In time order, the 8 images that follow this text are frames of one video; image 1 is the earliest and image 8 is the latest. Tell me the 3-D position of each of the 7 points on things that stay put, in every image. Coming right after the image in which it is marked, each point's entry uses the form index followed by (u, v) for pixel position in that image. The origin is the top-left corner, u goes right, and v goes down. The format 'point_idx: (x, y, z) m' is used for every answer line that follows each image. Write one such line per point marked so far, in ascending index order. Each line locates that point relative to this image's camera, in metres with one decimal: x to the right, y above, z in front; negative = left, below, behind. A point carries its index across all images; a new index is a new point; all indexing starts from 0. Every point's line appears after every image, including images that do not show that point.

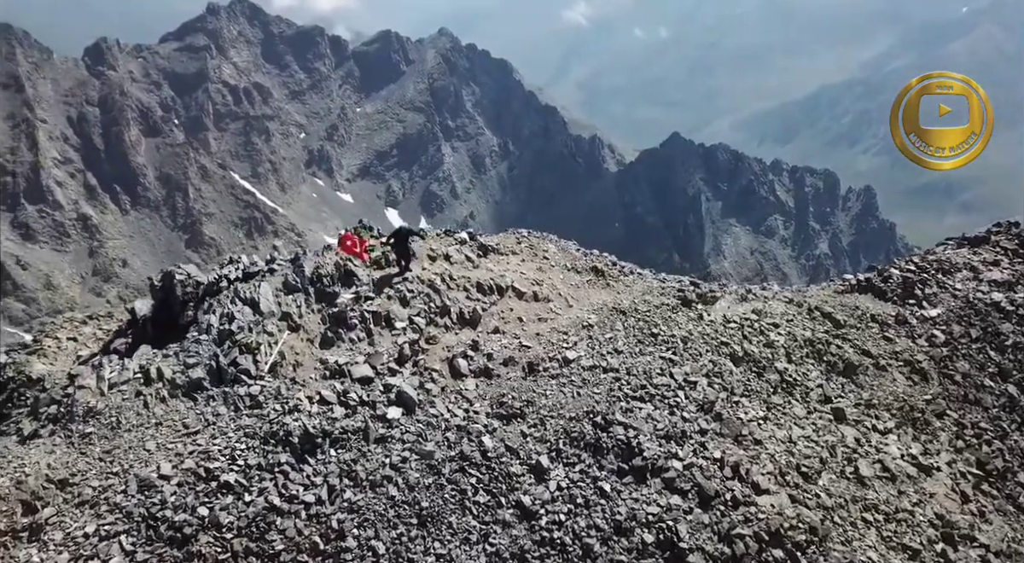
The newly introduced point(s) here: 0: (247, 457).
0: (-6.1, -4.0, +17.2) m
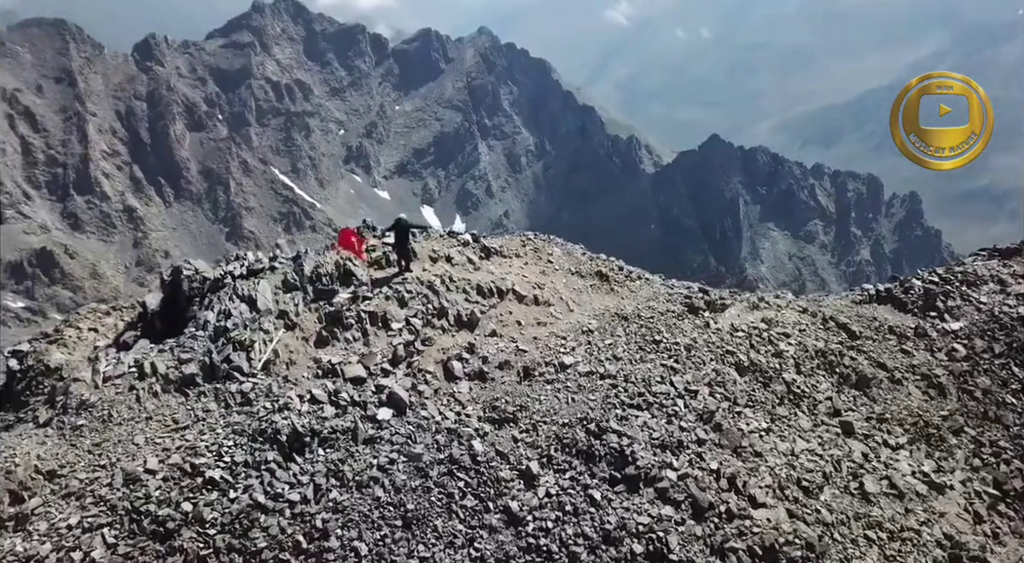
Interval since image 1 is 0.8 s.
0: (-6.4, -4.0, +17.4) m
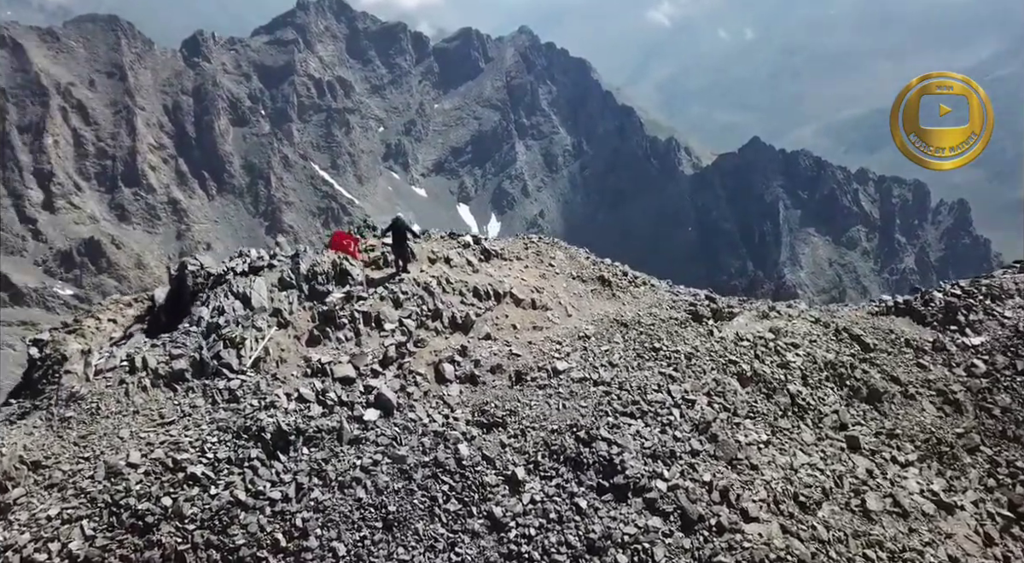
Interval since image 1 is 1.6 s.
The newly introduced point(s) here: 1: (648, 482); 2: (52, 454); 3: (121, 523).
0: (-6.8, -3.9, +17.5) m
1: (+3.6, -5.2, +19.8) m
2: (-10.4, -3.9, +17.0) m
3: (-8.3, -5.2, +16.0) m
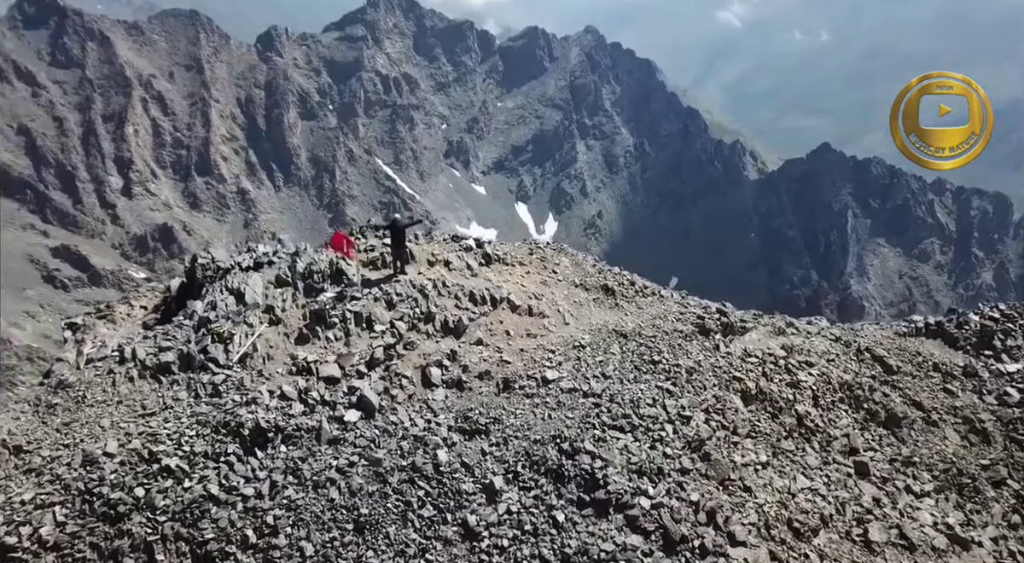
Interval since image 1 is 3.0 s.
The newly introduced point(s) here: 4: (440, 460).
0: (-7.5, -3.8, +17.8) m
1: (+3.1, -5.5, +19.3) m
2: (-11.1, -3.7, +17.5) m
3: (-9.1, -5.0, +16.4) m
4: (-1.8, -4.5, +19.1) m
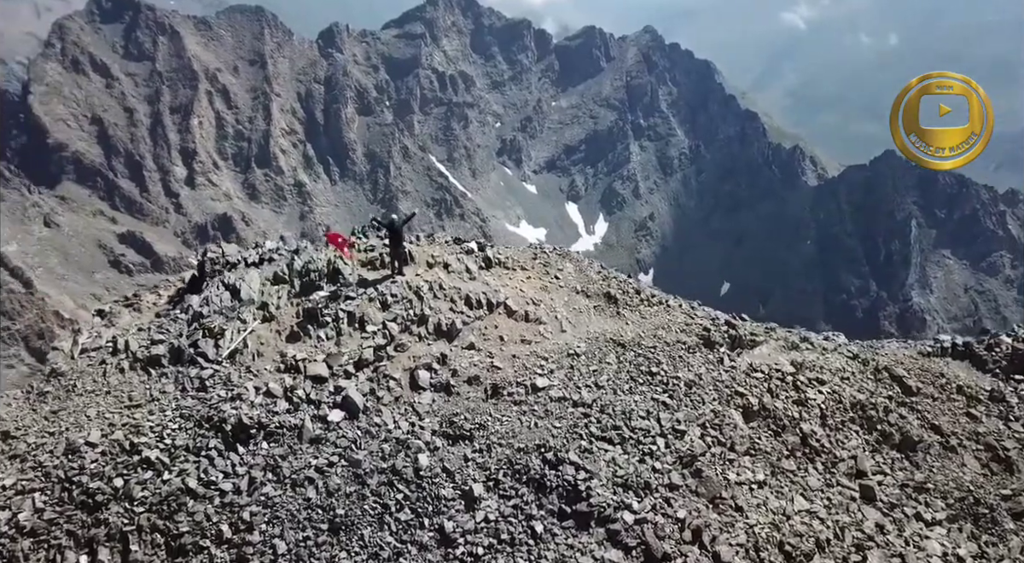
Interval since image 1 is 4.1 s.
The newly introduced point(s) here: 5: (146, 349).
0: (-8.0, -3.7, +18.0) m
1: (+2.5, -5.8, +18.9) m
2: (-11.6, -3.4, +18.0) m
3: (-9.8, -4.8, +16.8) m
4: (-2.3, -4.6, +19.0) m
5: (-9.6, -1.8, +19.8) m
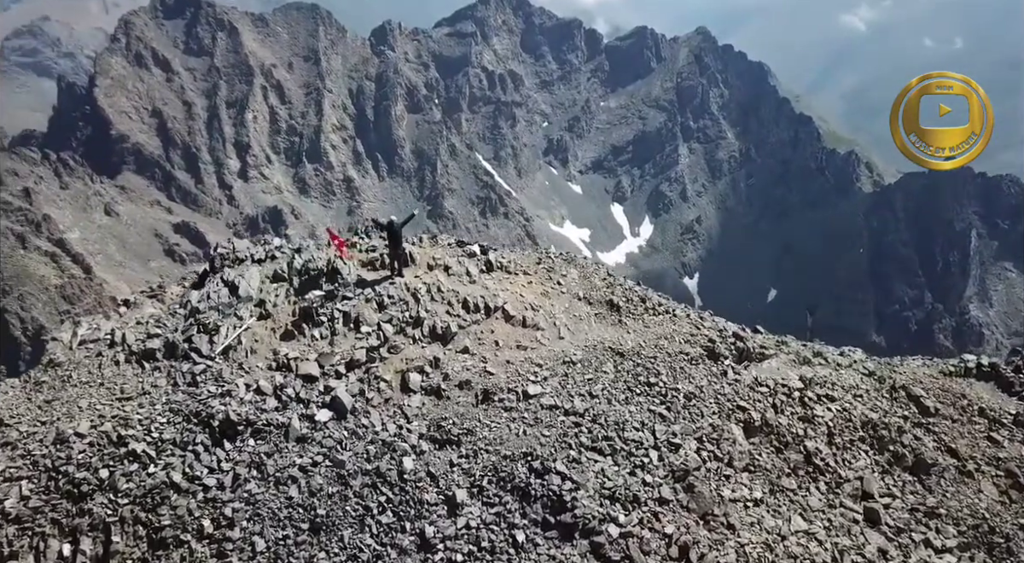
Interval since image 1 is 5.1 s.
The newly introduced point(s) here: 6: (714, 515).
0: (-8.4, -3.6, +18.3) m
1: (+2.1, -6.0, +18.6) m
2: (-12.0, -3.2, +18.4) m
3: (-10.3, -4.7, +17.1) m
4: (-2.7, -4.7, +19.0) m
5: (-9.8, -1.6, +20.1) m
6: (+5.3, -6.1, +19.7) m
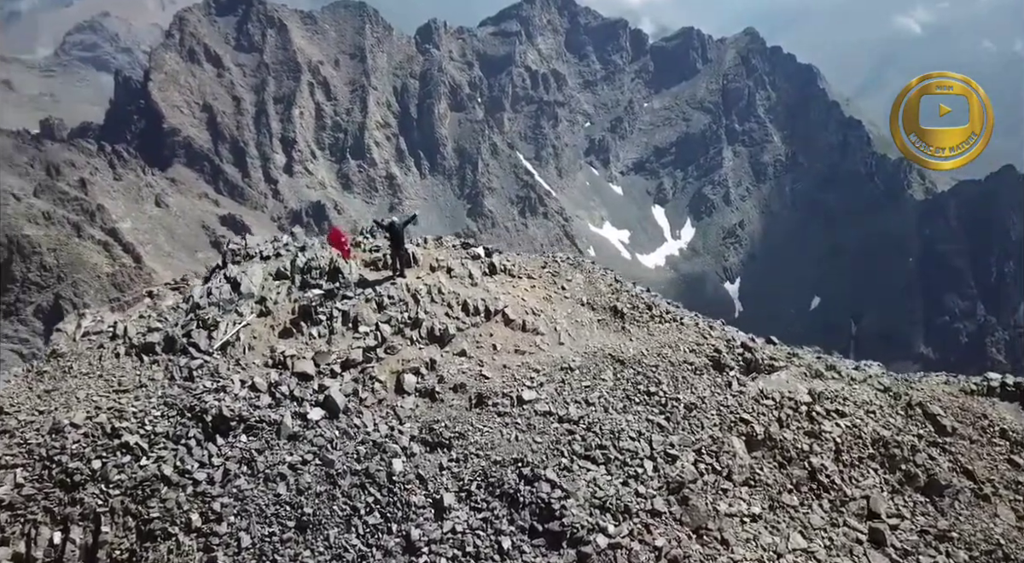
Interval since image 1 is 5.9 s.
0: (-8.7, -3.5, +18.6) m
1: (+1.7, -6.2, +18.3) m
2: (-12.3, -3.0, +18.9) m
3: (-10.7, -4.5, +17.5) m
4: (-3.0, -4.7, +19.0) m
5: (-9.9, -1.5, +20.5) m
6: (+5.0, -6.4, +19.3) m
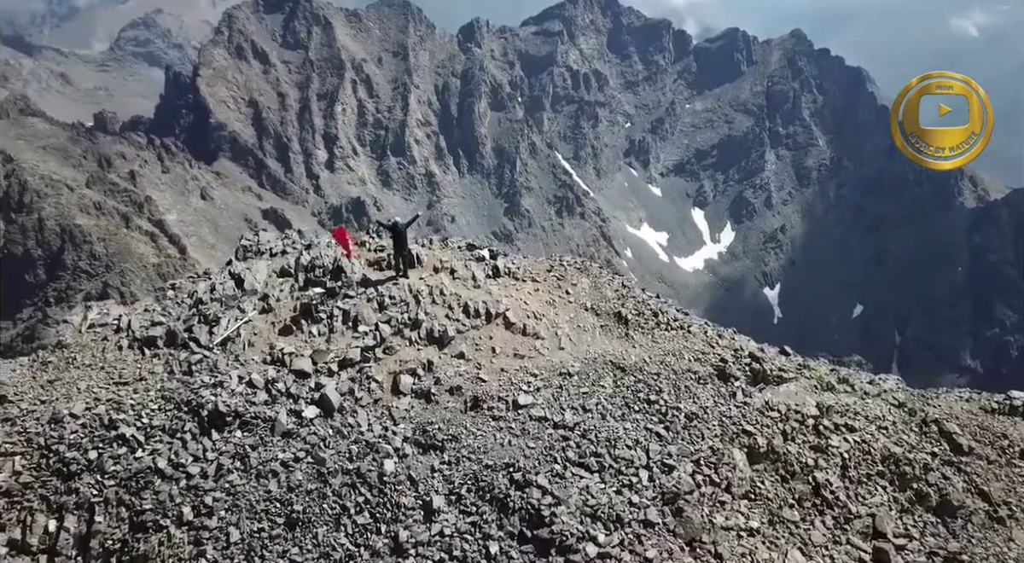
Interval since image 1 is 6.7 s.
0: (-8.9, -3.4, +18.9) m
1: (+1.4, -6.3, +18.2) m
2: (-12.5, -2.8, +19.3) m
3: (-10.9, -4.4, +17.9) m
4: (-3.2, -4.7, +19.0) m
5: (-10.0, -1.3, +20.8) m
6: (+4.7, -6.6, +19.0) m
